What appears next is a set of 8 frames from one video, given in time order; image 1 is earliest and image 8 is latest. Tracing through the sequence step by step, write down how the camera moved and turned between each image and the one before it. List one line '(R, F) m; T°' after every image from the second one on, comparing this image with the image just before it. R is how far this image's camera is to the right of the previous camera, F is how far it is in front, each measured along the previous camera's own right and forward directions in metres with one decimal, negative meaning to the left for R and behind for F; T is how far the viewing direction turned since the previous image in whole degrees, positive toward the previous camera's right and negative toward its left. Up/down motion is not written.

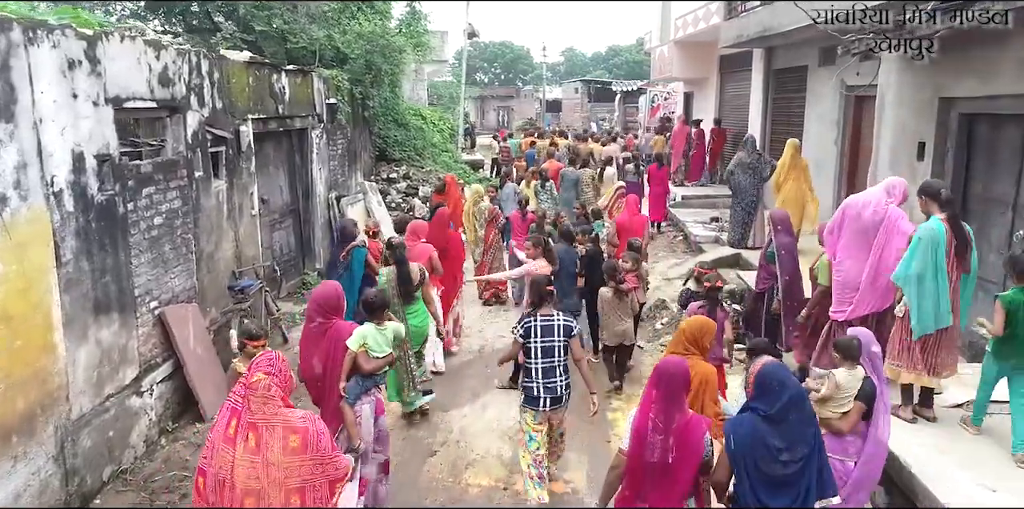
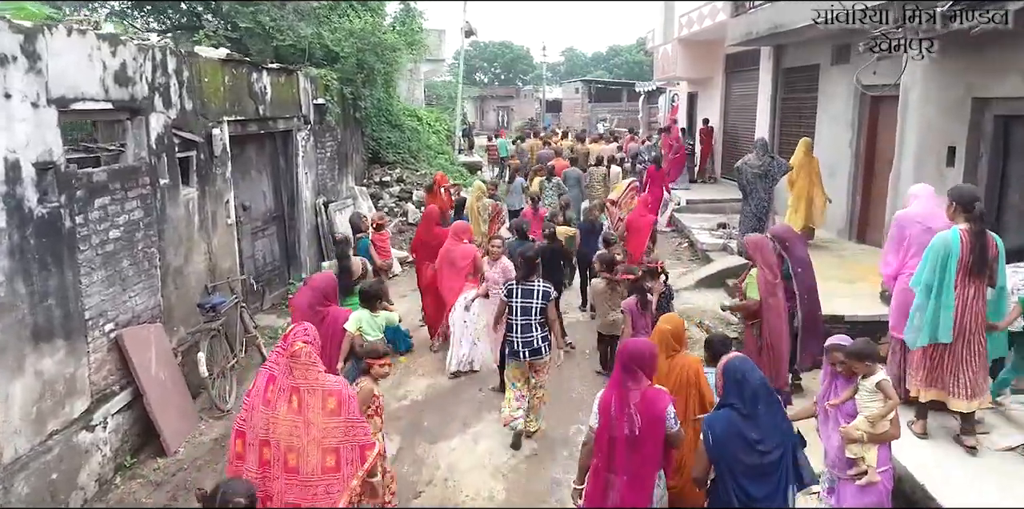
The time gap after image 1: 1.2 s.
(0.0, +0.5) m; 0°
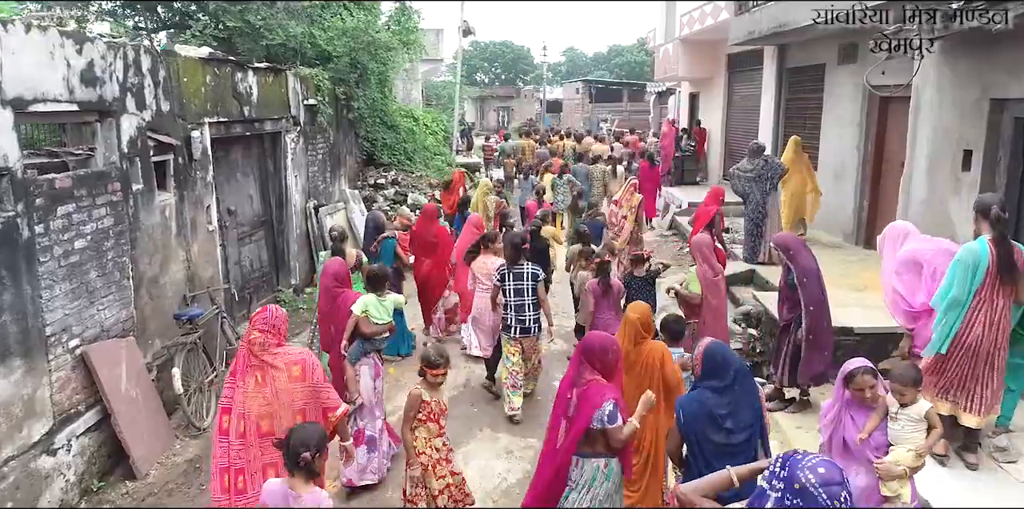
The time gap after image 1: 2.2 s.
(+0.1, +0.3) m; 0°
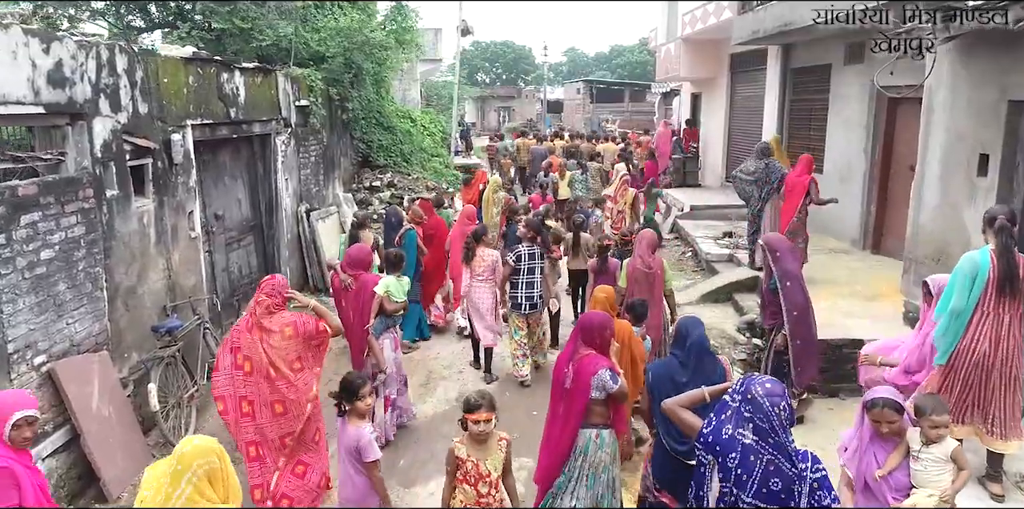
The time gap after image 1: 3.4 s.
(+0.1, +0.2) m; 0°
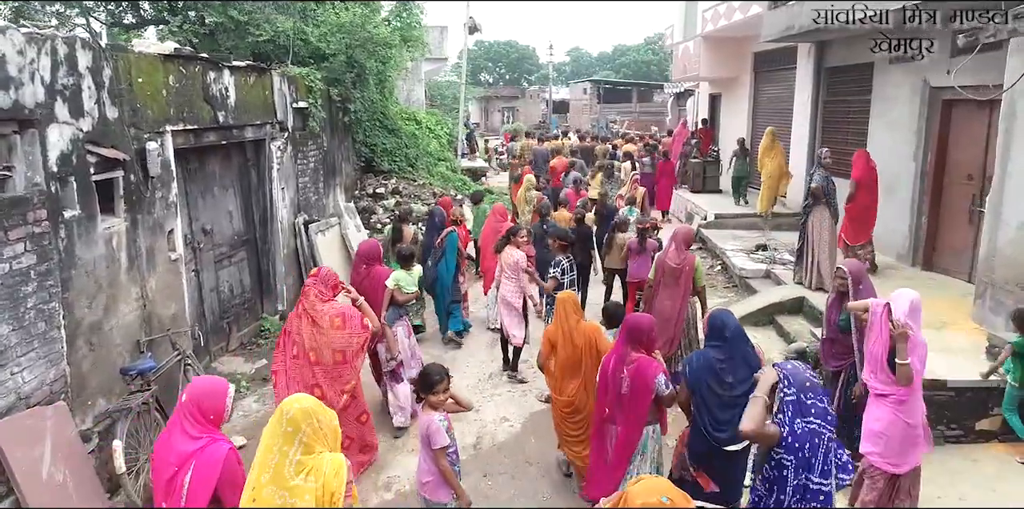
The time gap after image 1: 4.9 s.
(-0.2, +0.7) m; 0°
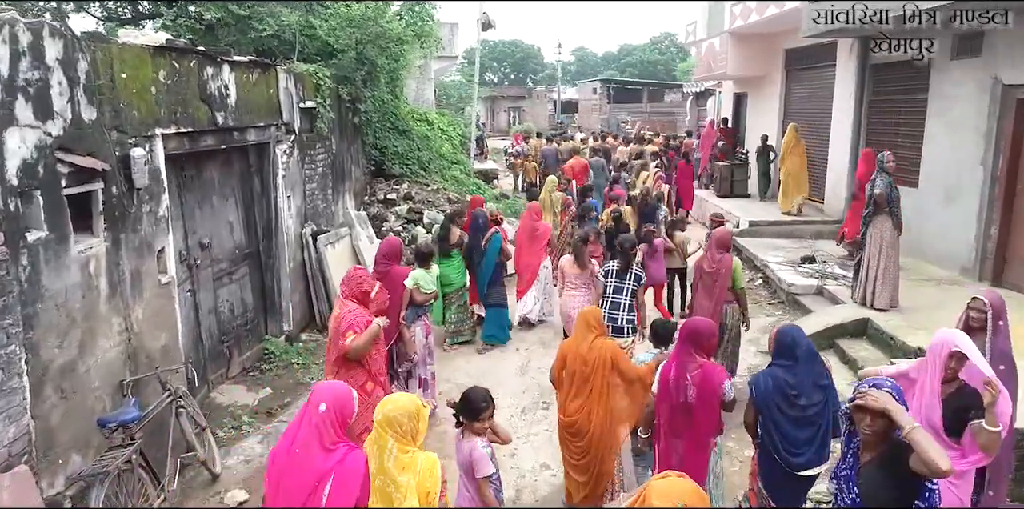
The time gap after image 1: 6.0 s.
(-0.3, +0.7) m; 0°
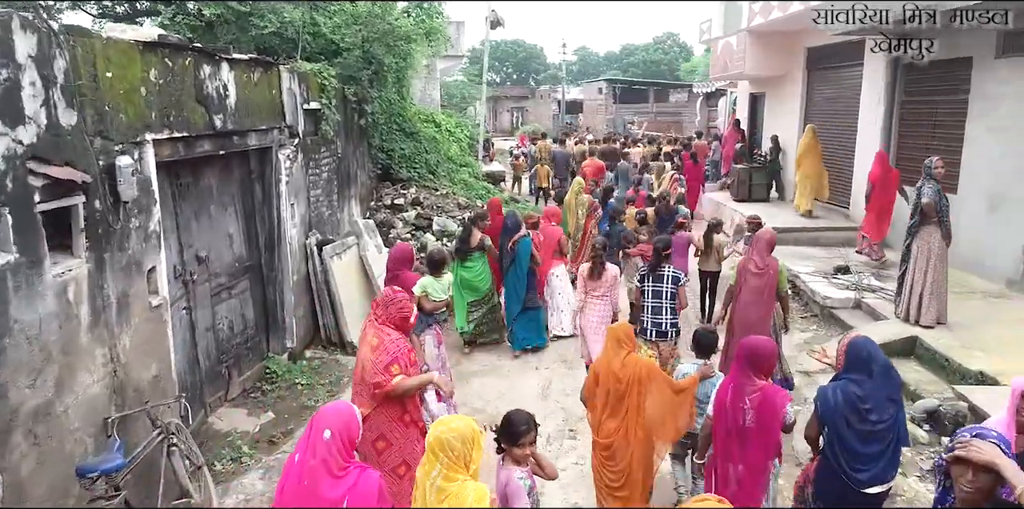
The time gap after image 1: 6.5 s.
(-0.2, +0.5) m; 0°
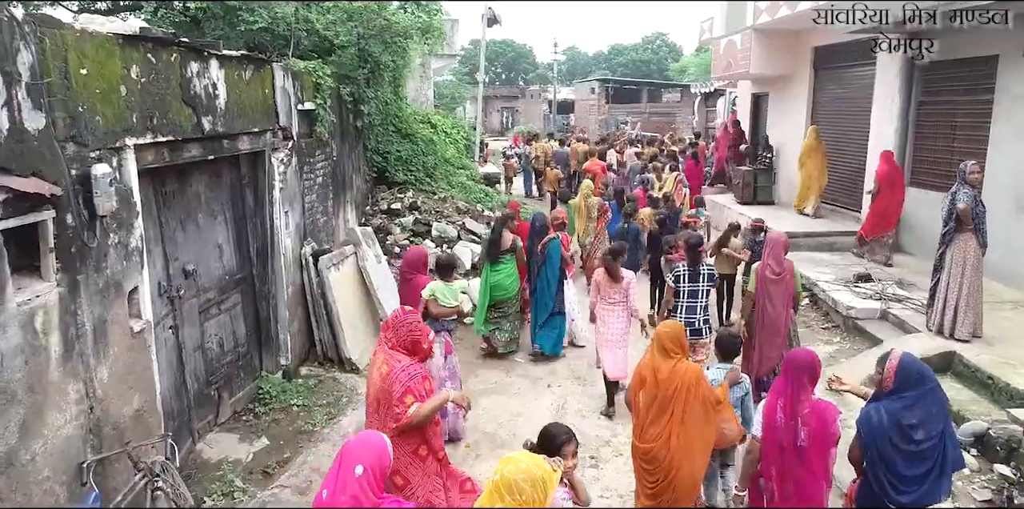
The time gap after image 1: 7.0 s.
(-0.2, +0.4) m; +1°
